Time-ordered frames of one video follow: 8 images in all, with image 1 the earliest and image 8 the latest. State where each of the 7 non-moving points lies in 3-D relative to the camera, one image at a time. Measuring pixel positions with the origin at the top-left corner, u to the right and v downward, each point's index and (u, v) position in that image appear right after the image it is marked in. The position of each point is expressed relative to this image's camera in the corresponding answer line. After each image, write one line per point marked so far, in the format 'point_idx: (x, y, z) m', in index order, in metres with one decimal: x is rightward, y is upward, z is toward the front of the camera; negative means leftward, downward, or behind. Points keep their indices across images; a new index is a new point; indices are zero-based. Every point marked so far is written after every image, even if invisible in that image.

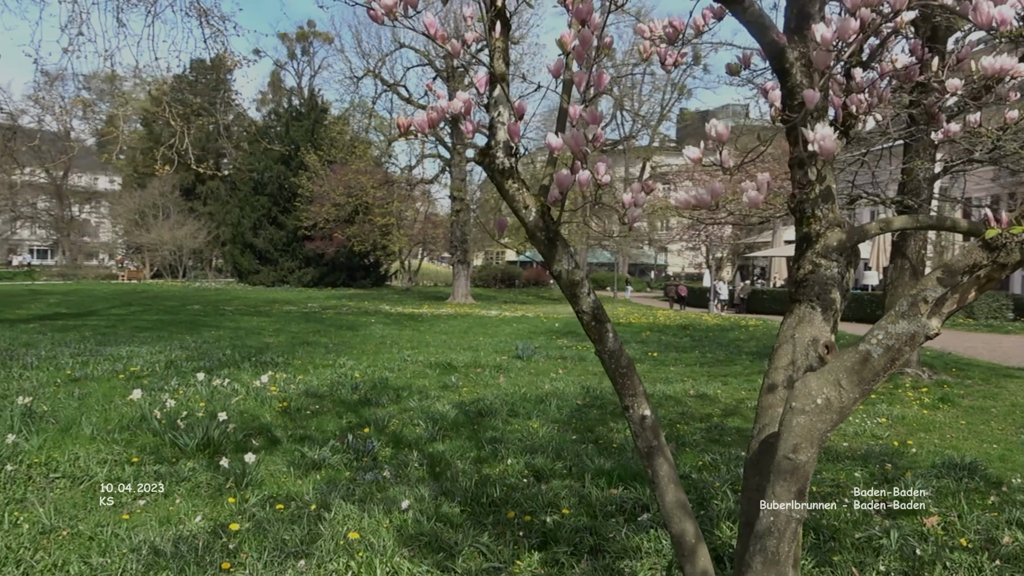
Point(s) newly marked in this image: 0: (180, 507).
0: (-1.8, -1.2, +4.5) m
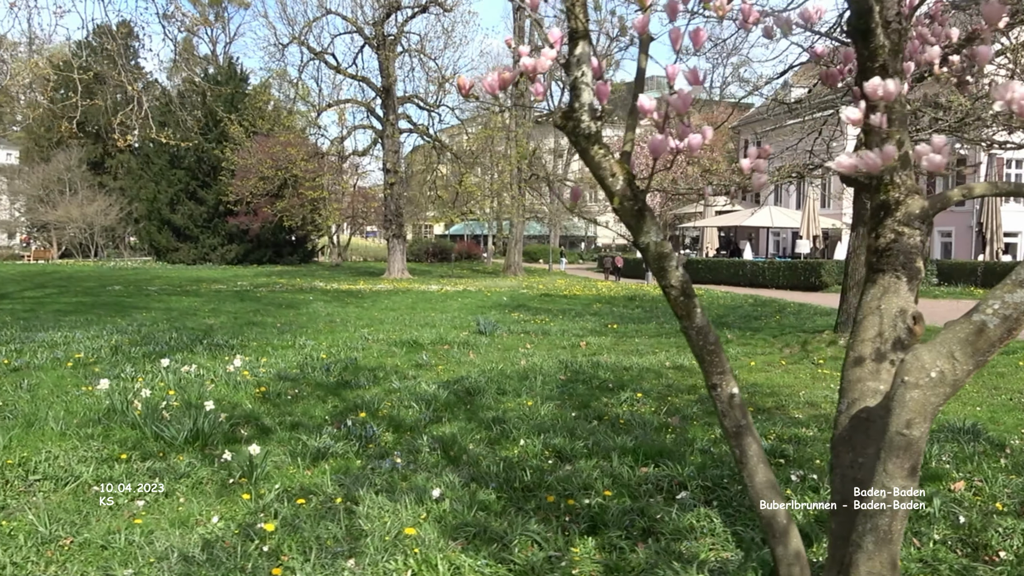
0: (-1.6, -1.1, +4.1) m
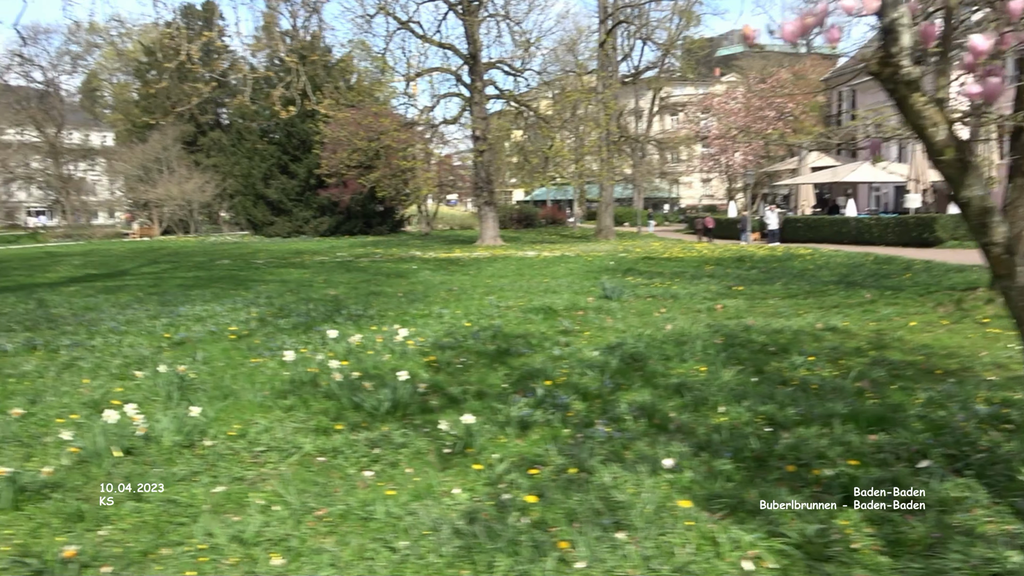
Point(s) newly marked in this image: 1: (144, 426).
0: (-0.4, -0.9, +4.1) m
1: (-2.0, -0.8, +4.6) m
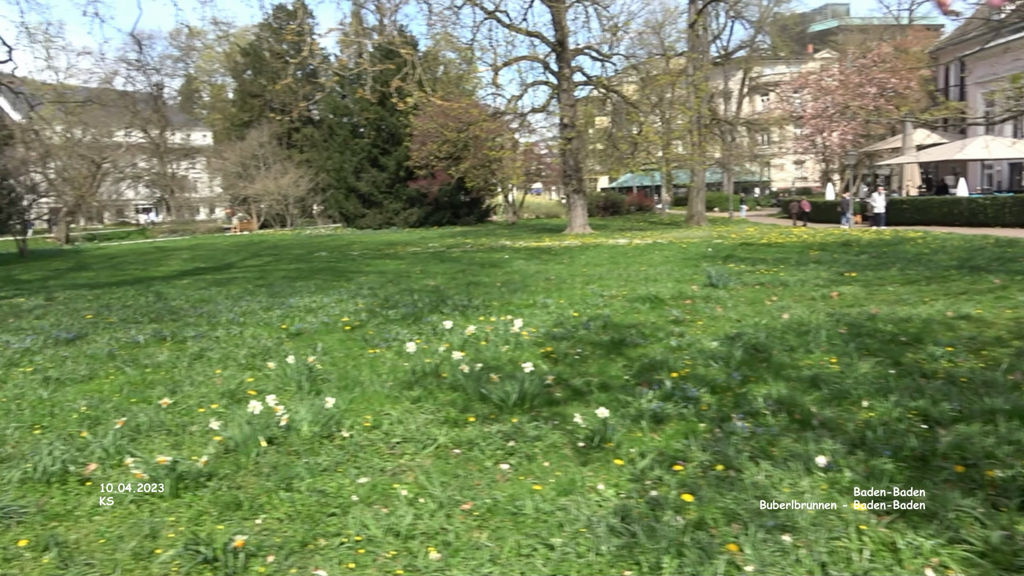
0: (+0.3, -0.9, +4.0) m
1: (-1.3, -0.7, +4.7) m
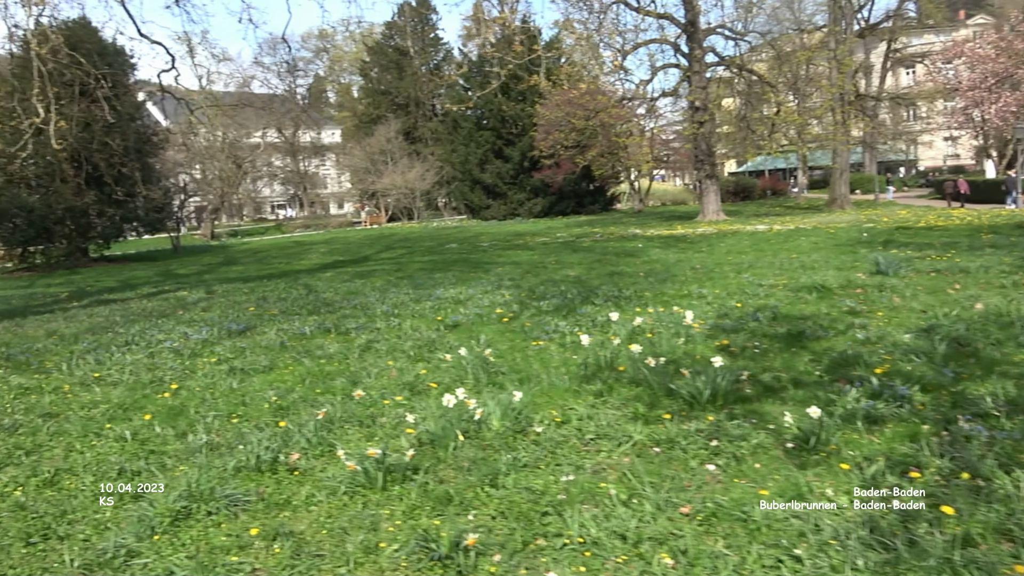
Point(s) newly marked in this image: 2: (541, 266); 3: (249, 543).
0: (+1.3, -0.9, +3.7) m
1: (-0.2, -0.7, +4.6) m
2: (+0.4, +0.4, +13.5) m
3: (-1.1, -1.0, +3.3) m
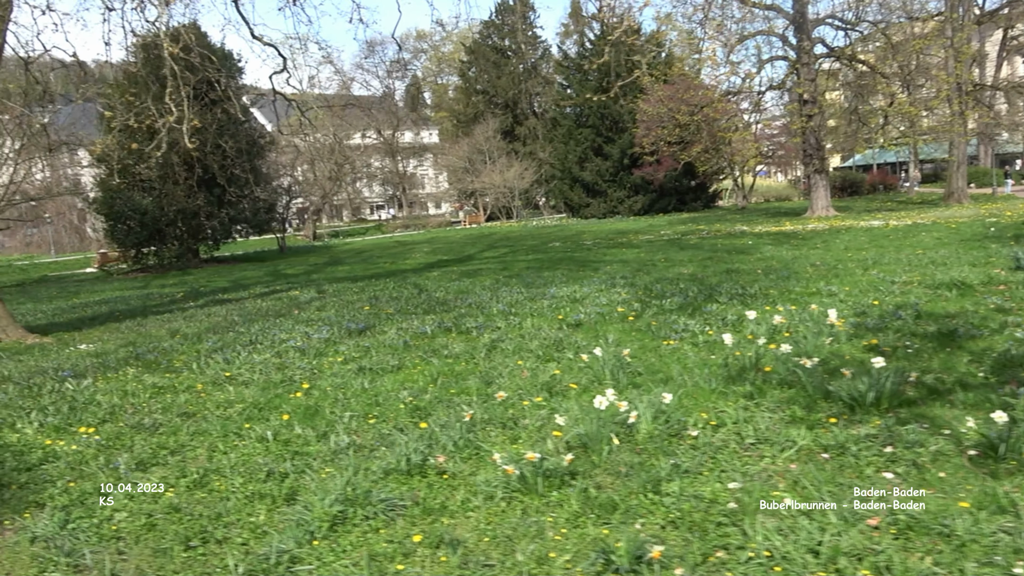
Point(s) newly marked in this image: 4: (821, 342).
0: (+2.0, -0.8, +3.4) m
1: (+0.6, -0.7, +4.4) m
2: (+2.2, +0.4, +13.1) m
3: (-0.4, -1.0, +3.2) m
4: (+2.1, -0.4, +5.7) m
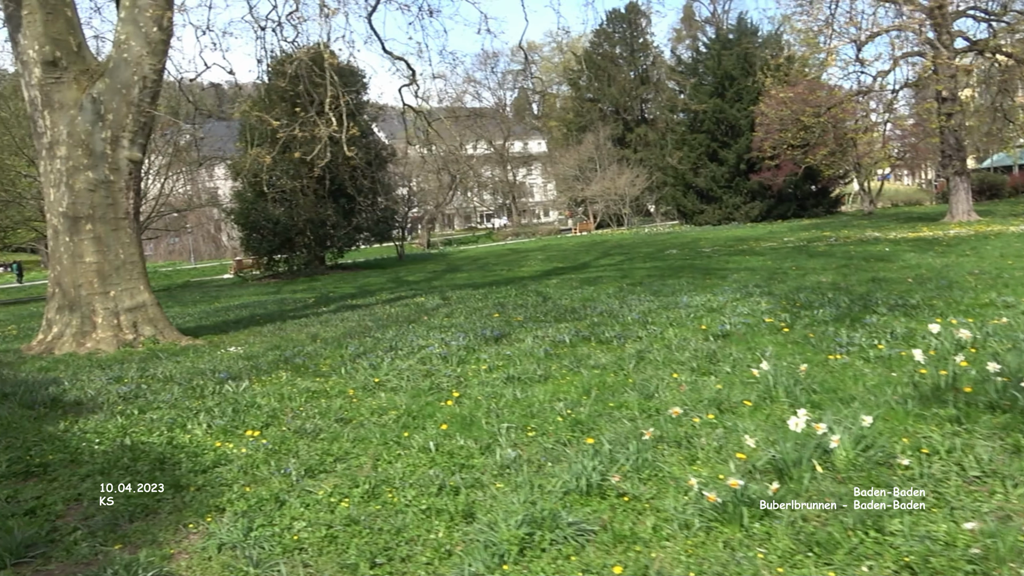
0: (+2.7, -0.9, +2.8) m
1: (+1.5, -0.7, +3.9) m
2: (+4.0, +0.2, +12.5) m
3: (+0.4, -1.0, +2.9) m
4: (+3.1, -0.4, +5.1) m
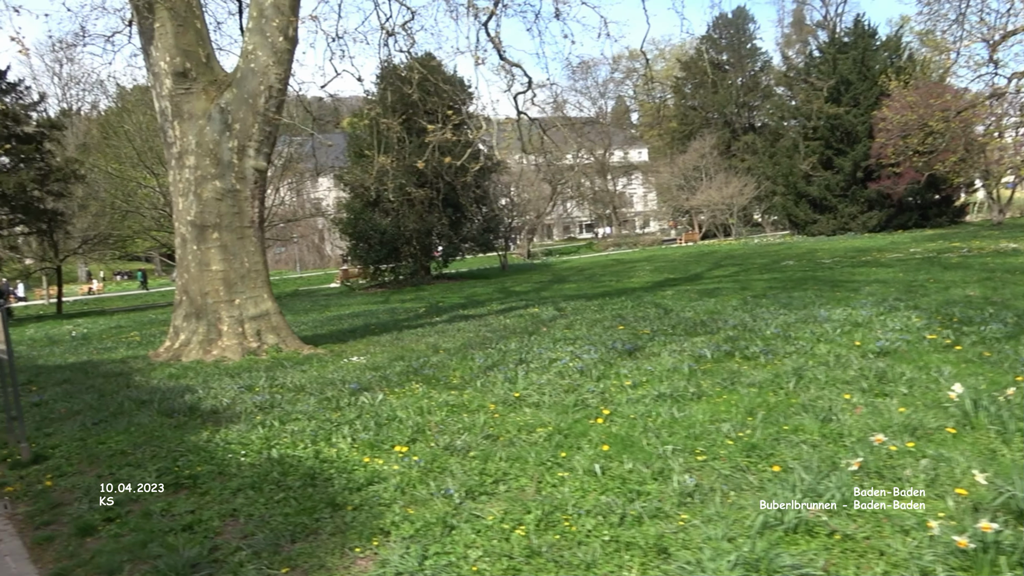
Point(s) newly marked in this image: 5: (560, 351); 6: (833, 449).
0: (+3.4, -0.9, +2.2) m
1: (+2.3, -0.8, +3.4) m
2: (+5.7, 0.0, +11.7) m
3: (+1.1, -1.1, +2.5) m
4: (+4.1, -0.5, +4.4) m
5: (+0.4, -0.6, +7.6) m
6: (+1.6, -0.8, +4.2) m
